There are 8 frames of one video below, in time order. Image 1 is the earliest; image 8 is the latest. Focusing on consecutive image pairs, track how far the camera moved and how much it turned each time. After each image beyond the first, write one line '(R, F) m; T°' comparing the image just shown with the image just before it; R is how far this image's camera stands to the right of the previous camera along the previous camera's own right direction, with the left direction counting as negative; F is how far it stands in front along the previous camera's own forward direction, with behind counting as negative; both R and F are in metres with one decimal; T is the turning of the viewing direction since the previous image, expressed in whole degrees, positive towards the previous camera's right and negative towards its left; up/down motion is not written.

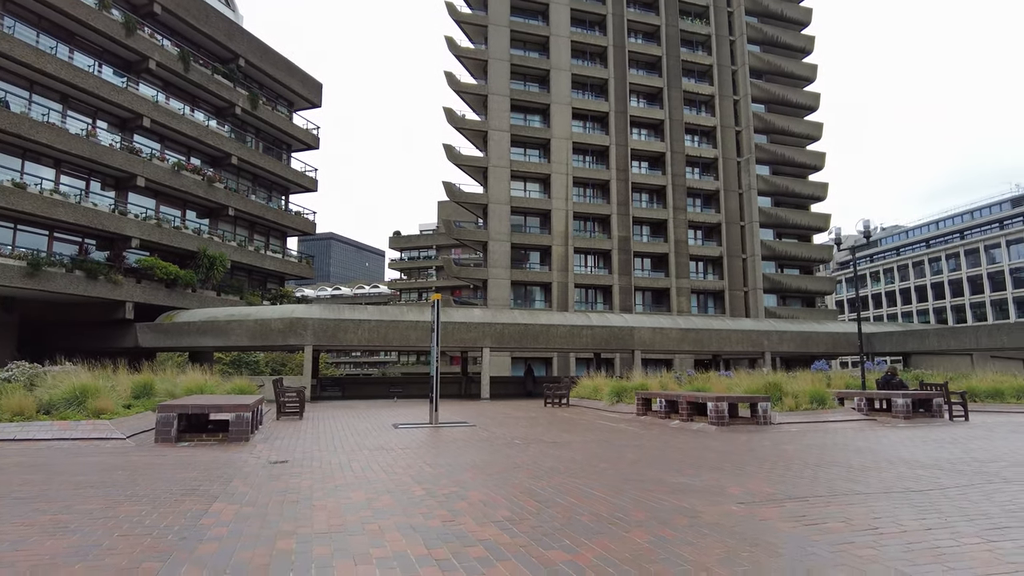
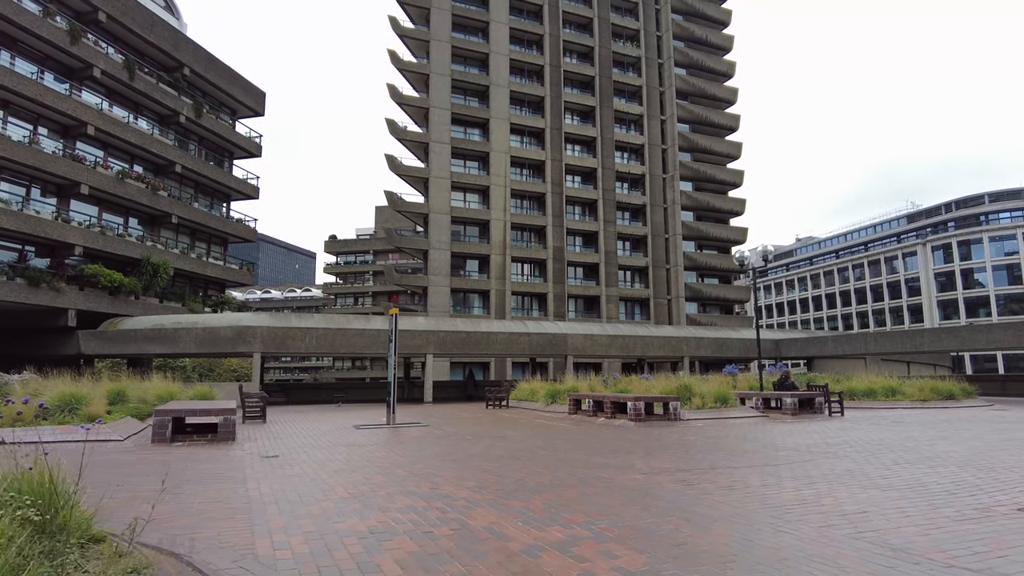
(-0.3, -1.7) m; +6°
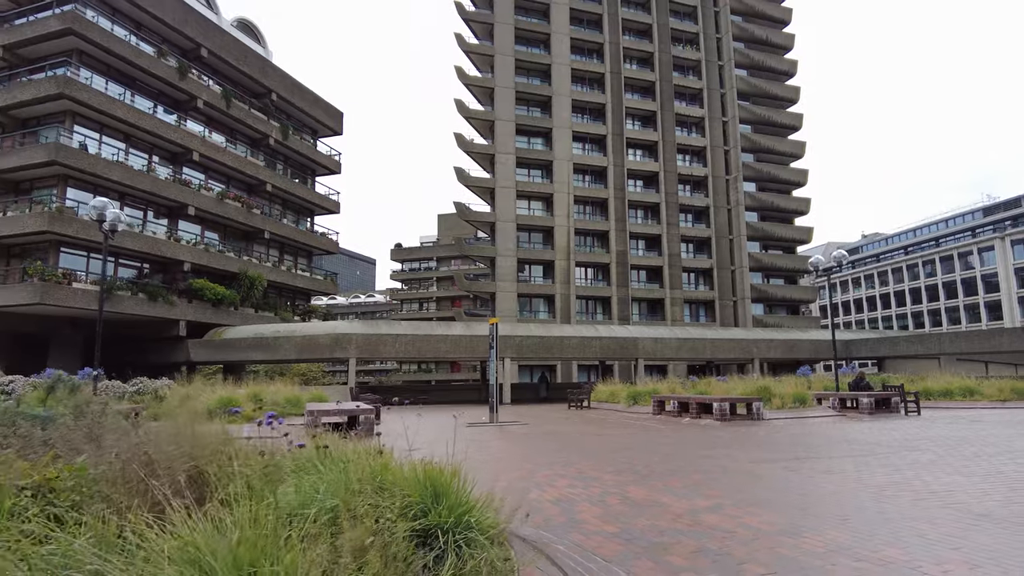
(-0.8, -1.4) m; -5°
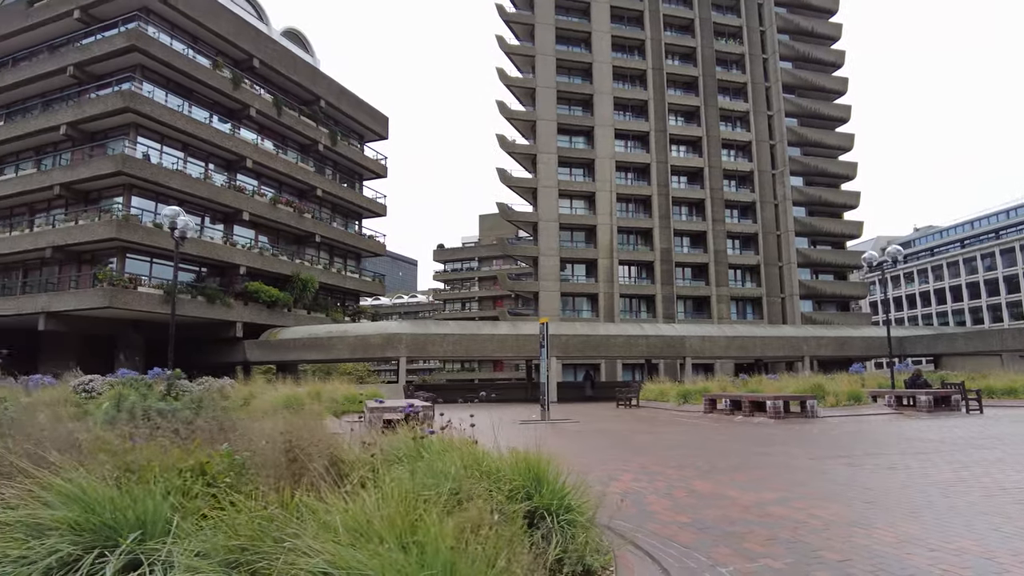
(-0.3, -0.3) m; -3°
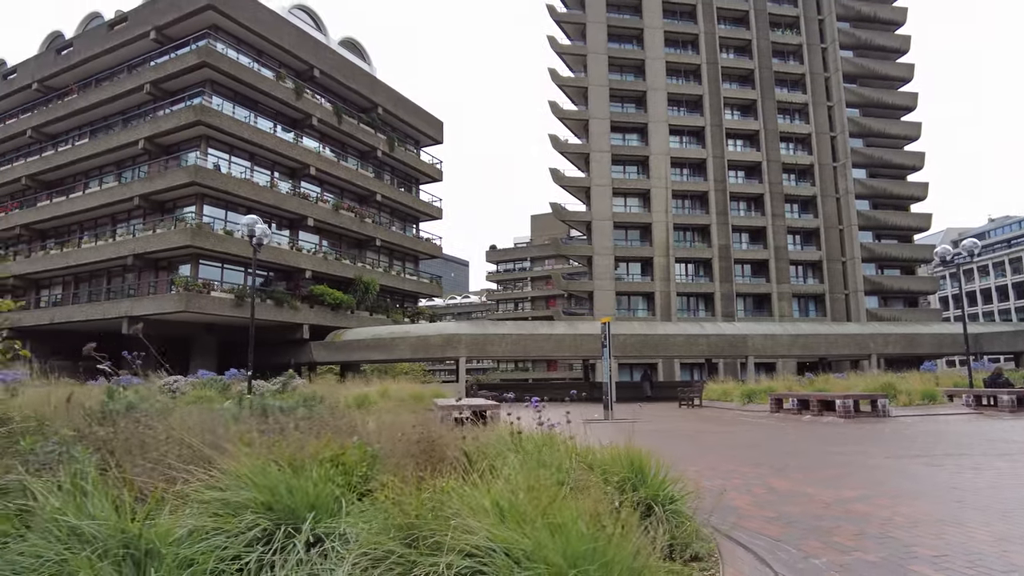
(-0.3, -0.3) m; -4°
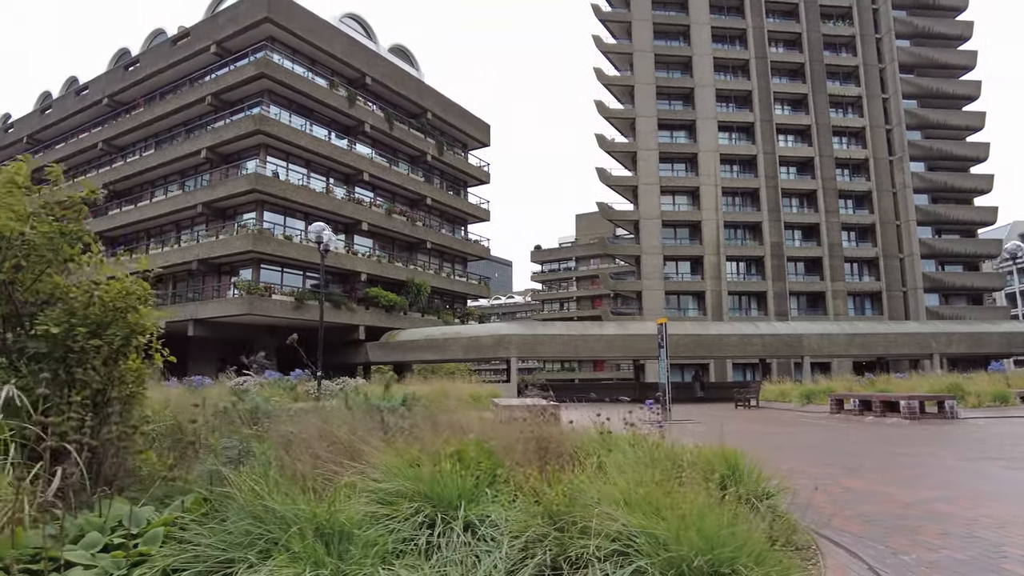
(-0.3, -0.3) m; -4°
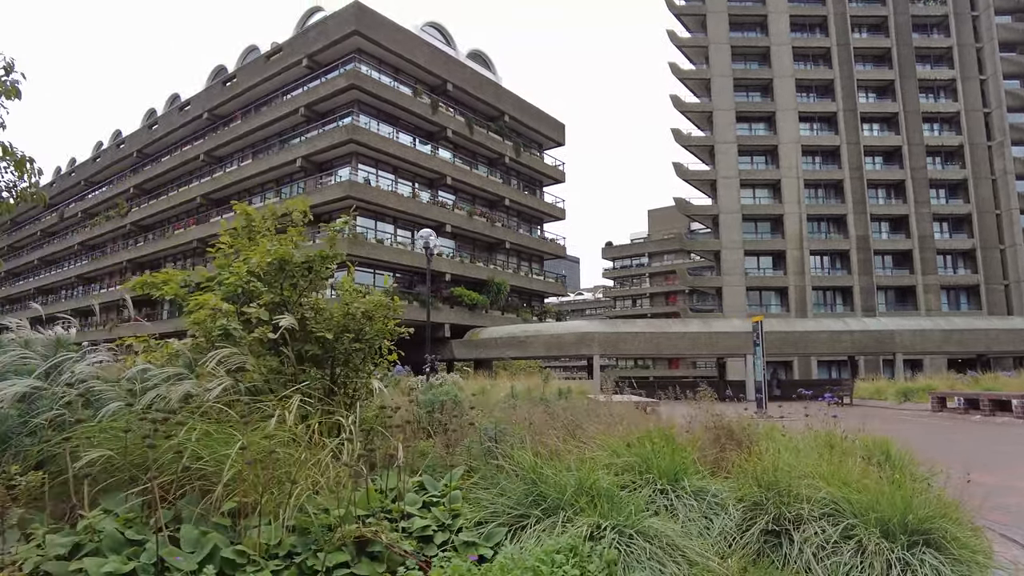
(-0.7, -0.7) m; -6°
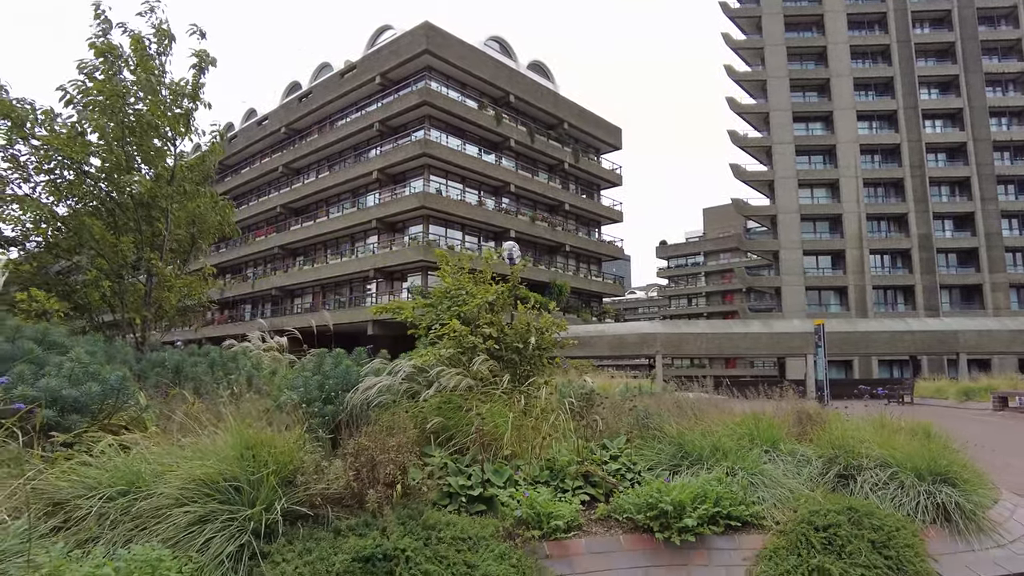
(-0.8, -1.7) m; -4°
